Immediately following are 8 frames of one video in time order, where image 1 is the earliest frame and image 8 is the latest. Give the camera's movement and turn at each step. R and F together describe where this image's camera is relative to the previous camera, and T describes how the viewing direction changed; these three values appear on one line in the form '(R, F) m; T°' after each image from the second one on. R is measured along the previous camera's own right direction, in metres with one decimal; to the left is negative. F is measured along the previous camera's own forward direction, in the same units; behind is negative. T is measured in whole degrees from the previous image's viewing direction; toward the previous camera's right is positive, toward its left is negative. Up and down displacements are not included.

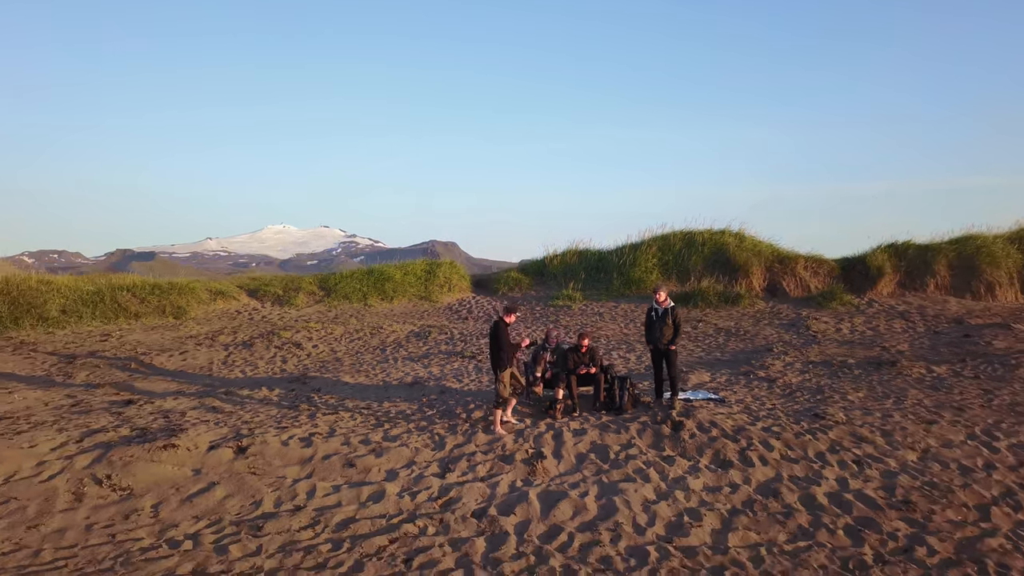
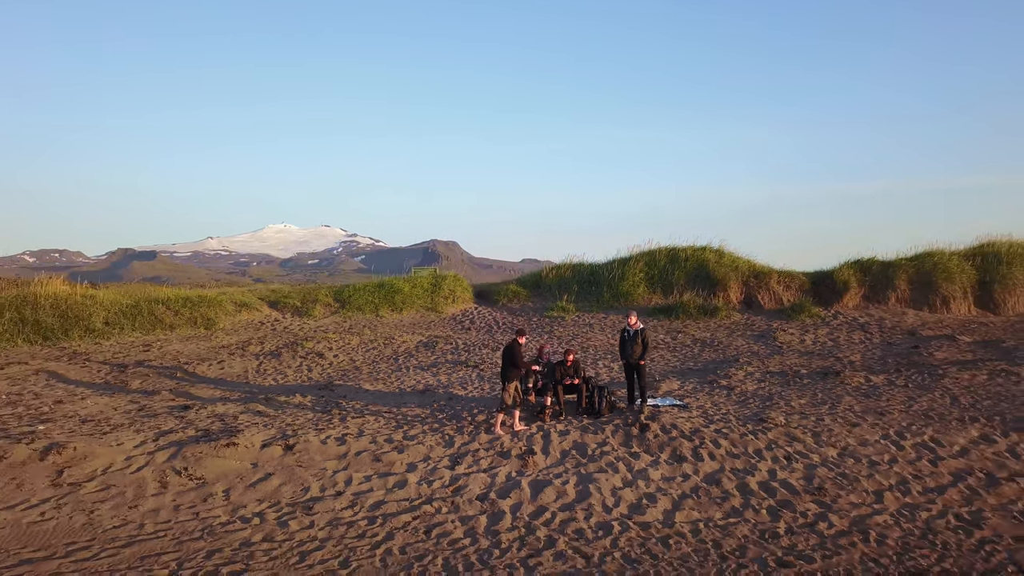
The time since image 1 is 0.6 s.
(0.0, -1.4) m; 0°
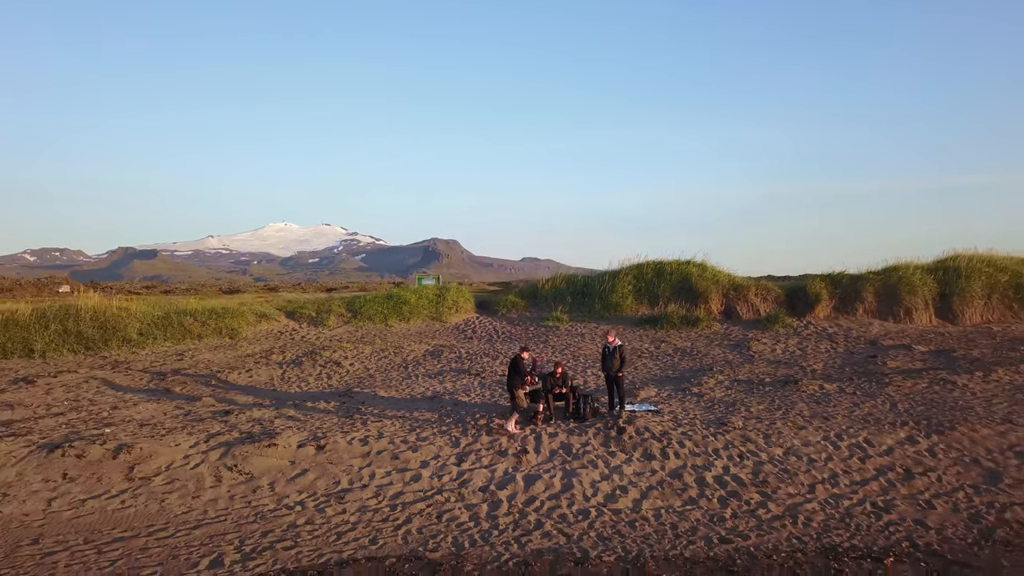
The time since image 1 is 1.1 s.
(0.0, -1.3) m; 0°
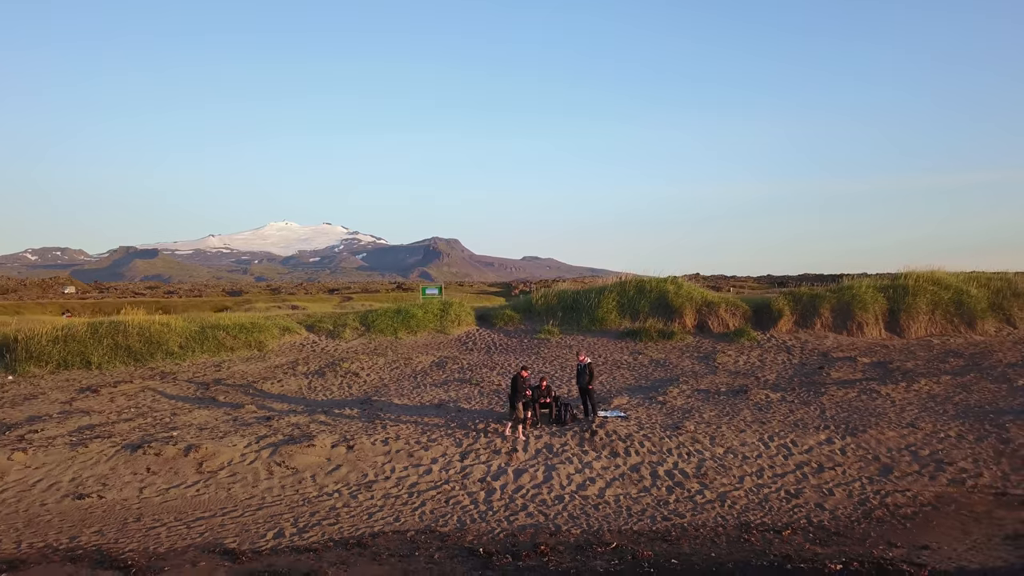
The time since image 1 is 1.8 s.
(+0.1, -2.1) m; 0°
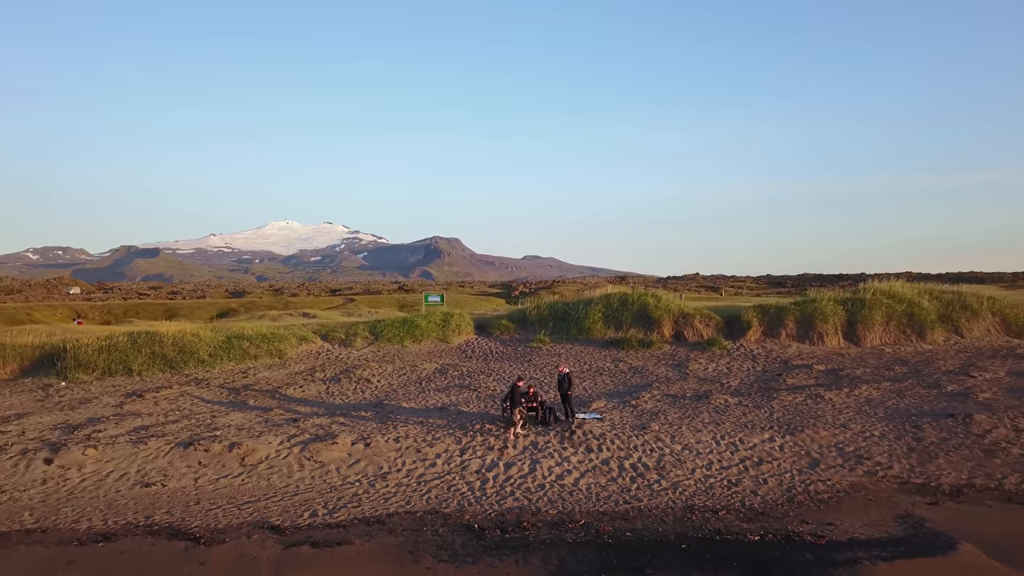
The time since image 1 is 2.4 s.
(+0.2, -2.0) m; 0°
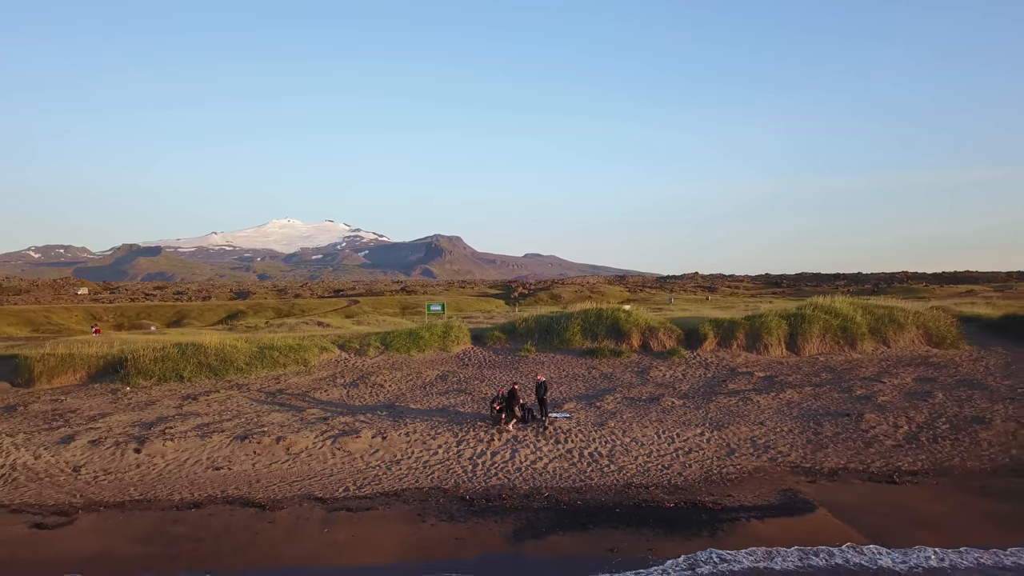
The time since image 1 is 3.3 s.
(+0.3, -3.5) m; 0°
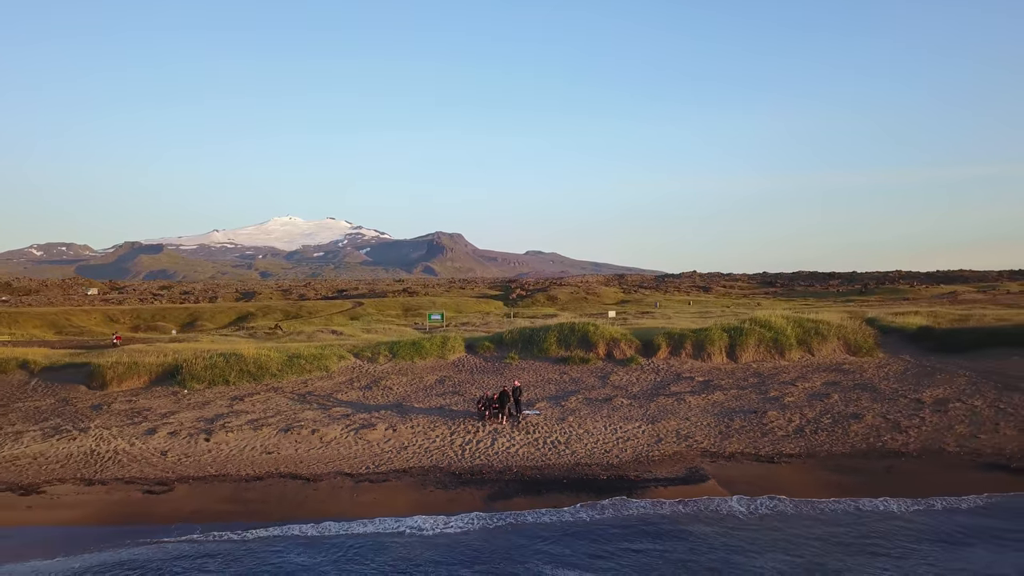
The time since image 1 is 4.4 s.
(+0.6, -4.9) m; 0°
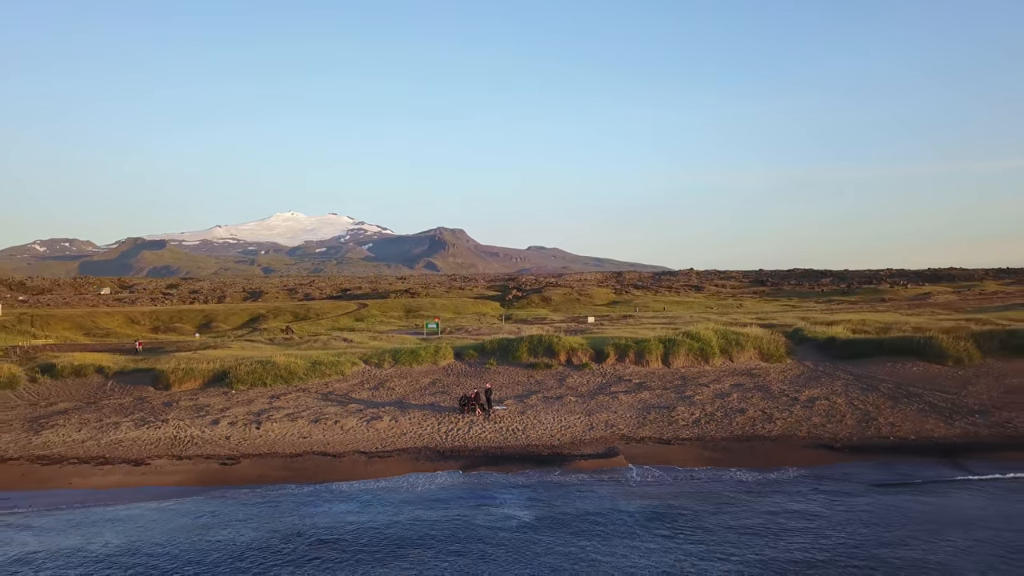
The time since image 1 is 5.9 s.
(+1.1, -7.1) m; 0°
